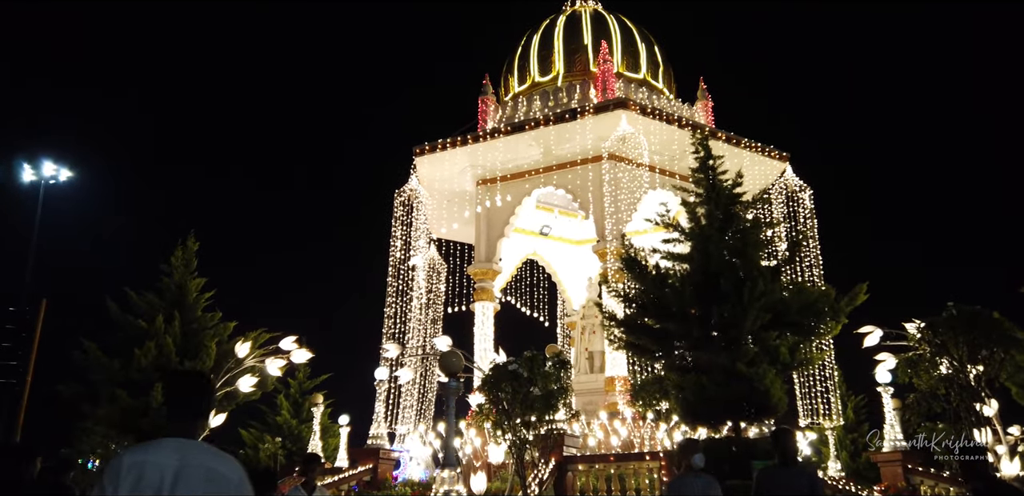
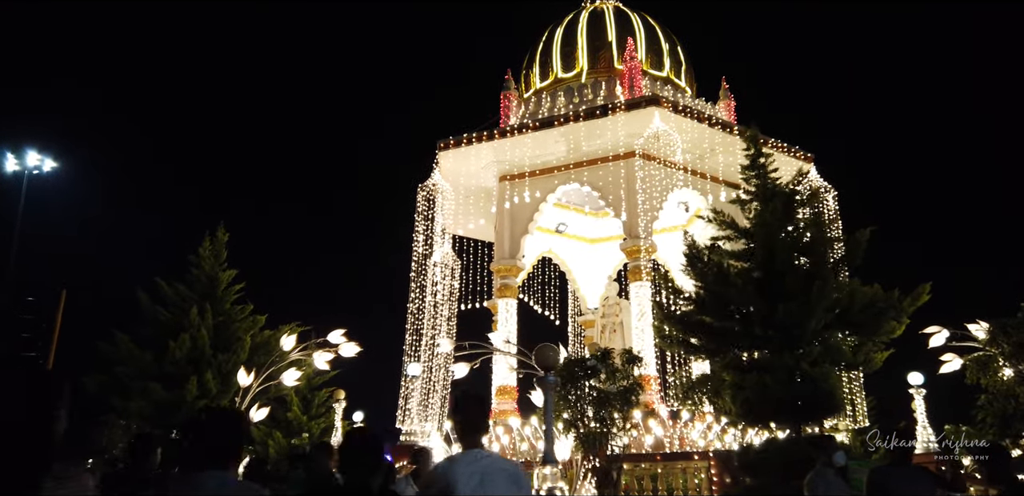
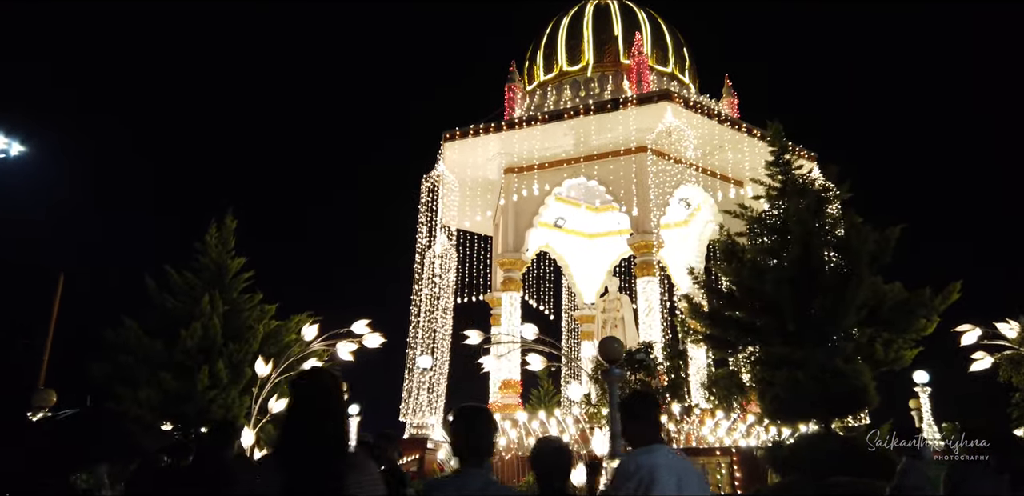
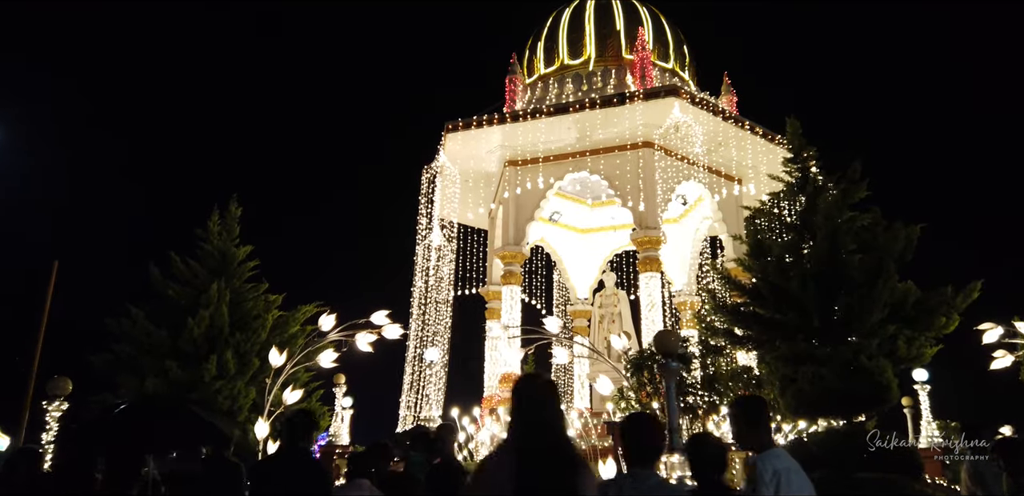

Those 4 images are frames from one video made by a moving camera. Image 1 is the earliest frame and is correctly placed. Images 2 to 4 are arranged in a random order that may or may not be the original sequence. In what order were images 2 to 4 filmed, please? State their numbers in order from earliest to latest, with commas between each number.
2, 3, 4
